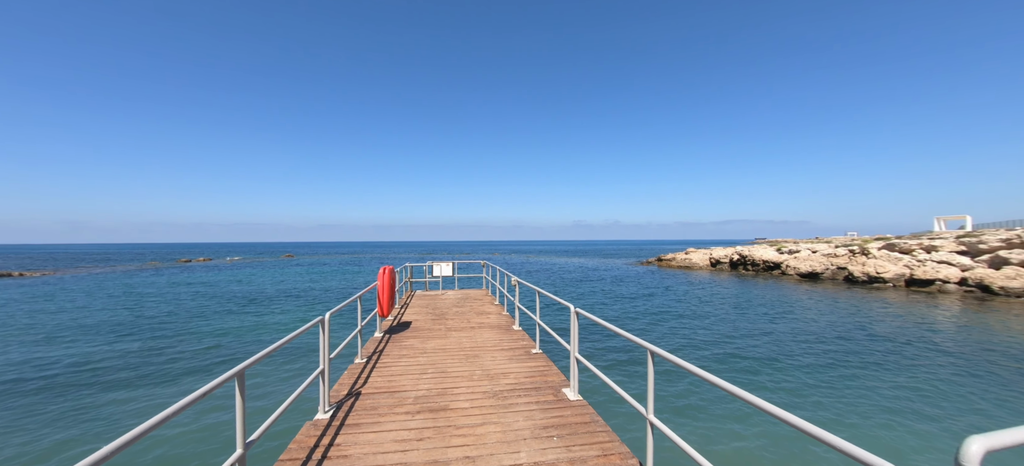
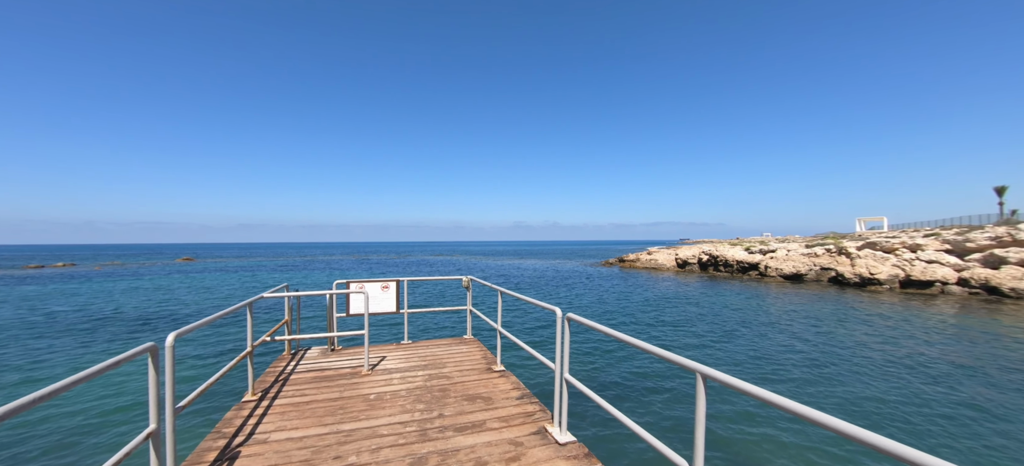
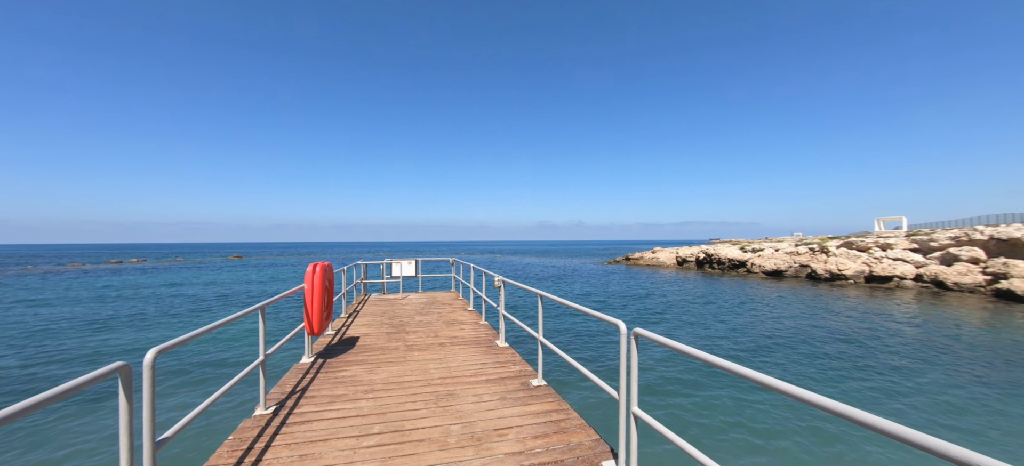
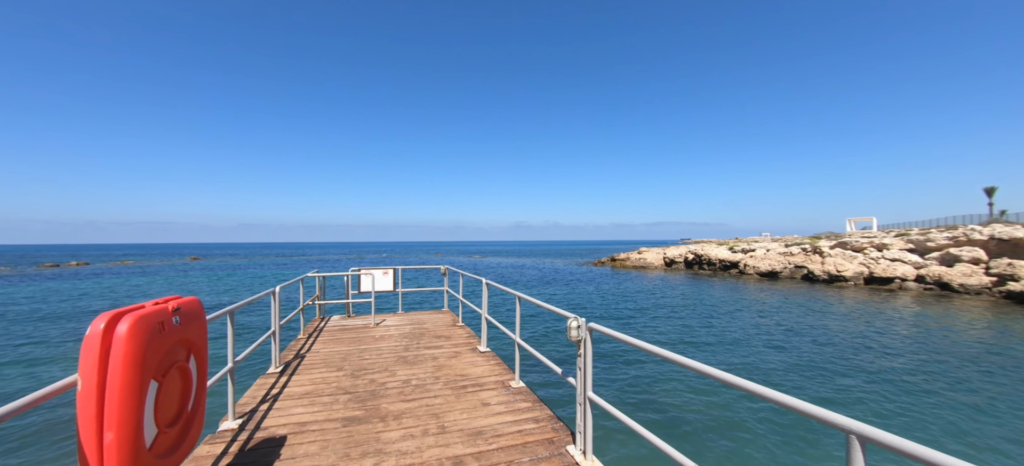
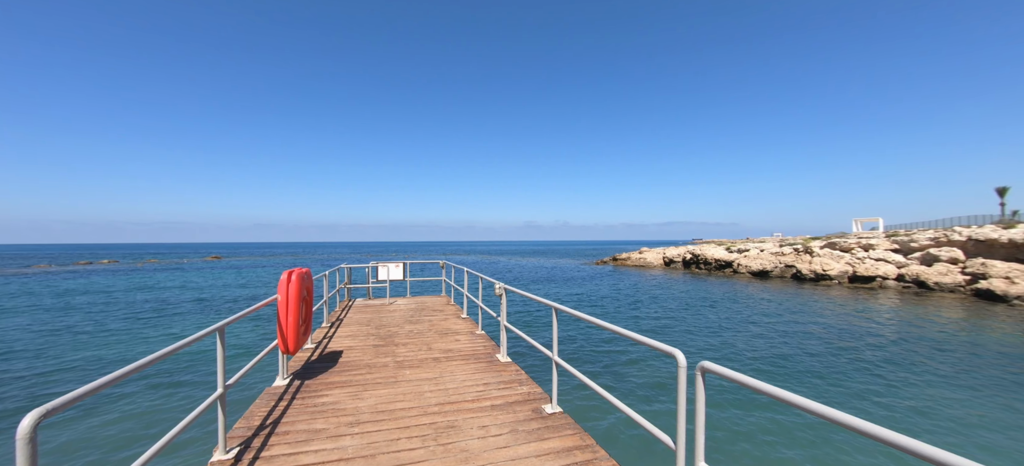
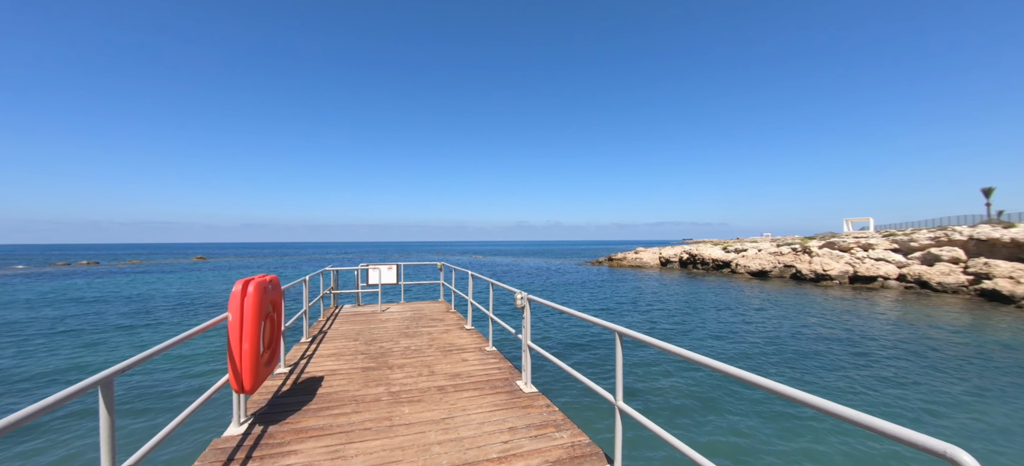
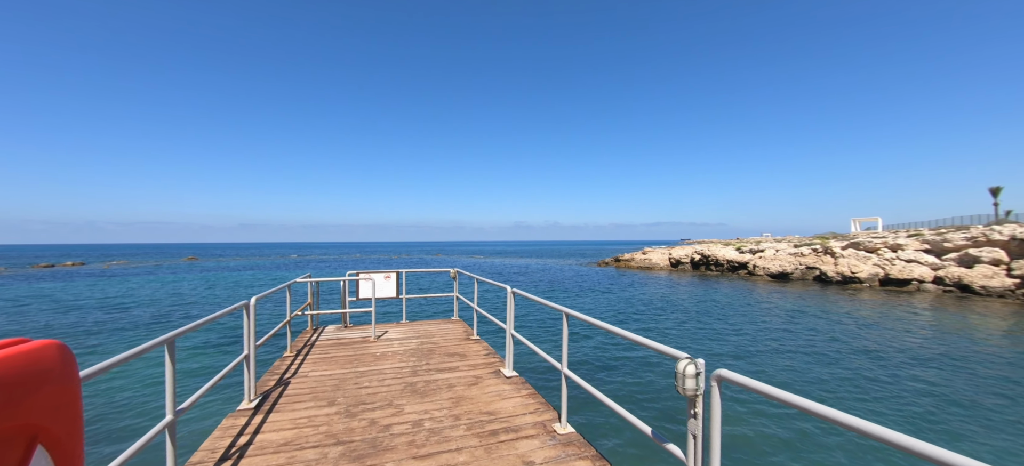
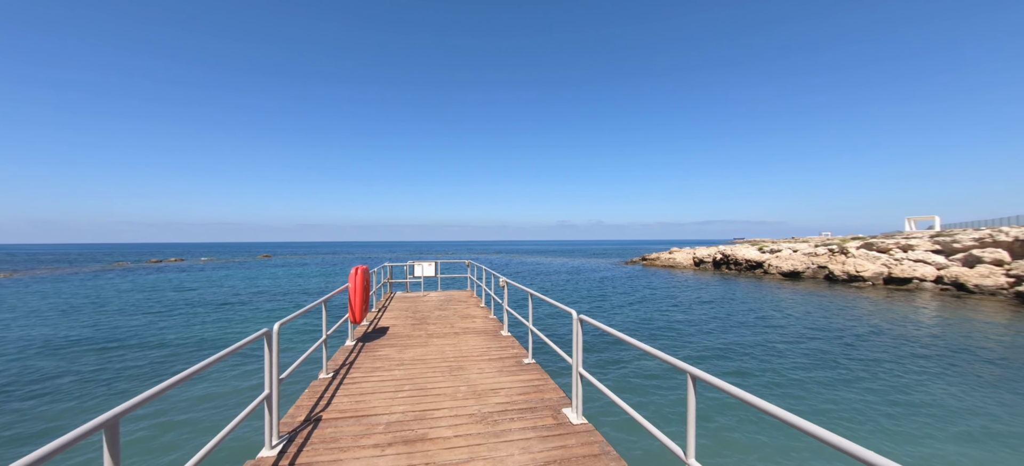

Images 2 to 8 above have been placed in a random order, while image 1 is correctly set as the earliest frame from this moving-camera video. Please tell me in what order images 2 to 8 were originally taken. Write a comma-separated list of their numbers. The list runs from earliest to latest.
8, 3, 5, 6, 4, 7, 2
